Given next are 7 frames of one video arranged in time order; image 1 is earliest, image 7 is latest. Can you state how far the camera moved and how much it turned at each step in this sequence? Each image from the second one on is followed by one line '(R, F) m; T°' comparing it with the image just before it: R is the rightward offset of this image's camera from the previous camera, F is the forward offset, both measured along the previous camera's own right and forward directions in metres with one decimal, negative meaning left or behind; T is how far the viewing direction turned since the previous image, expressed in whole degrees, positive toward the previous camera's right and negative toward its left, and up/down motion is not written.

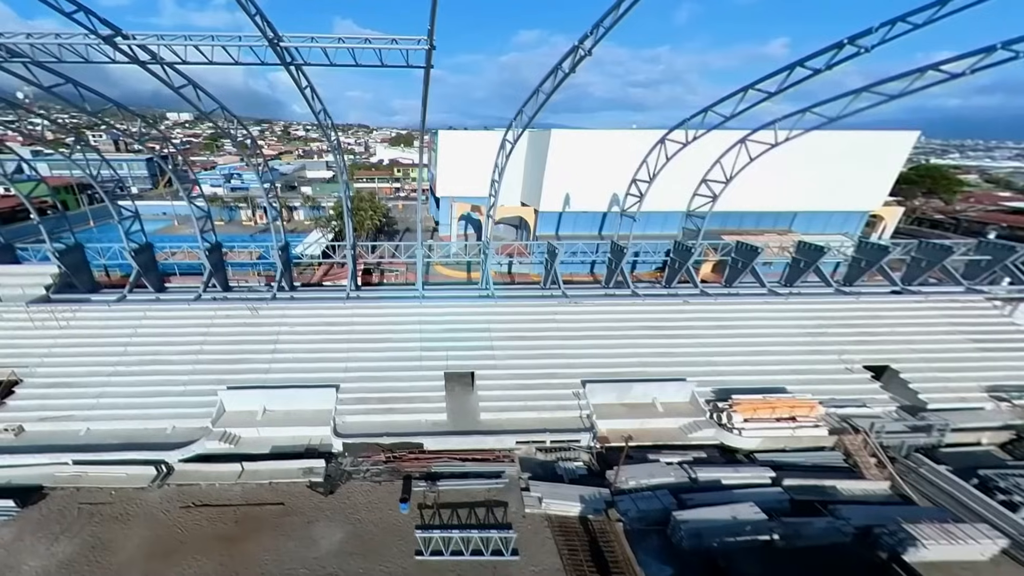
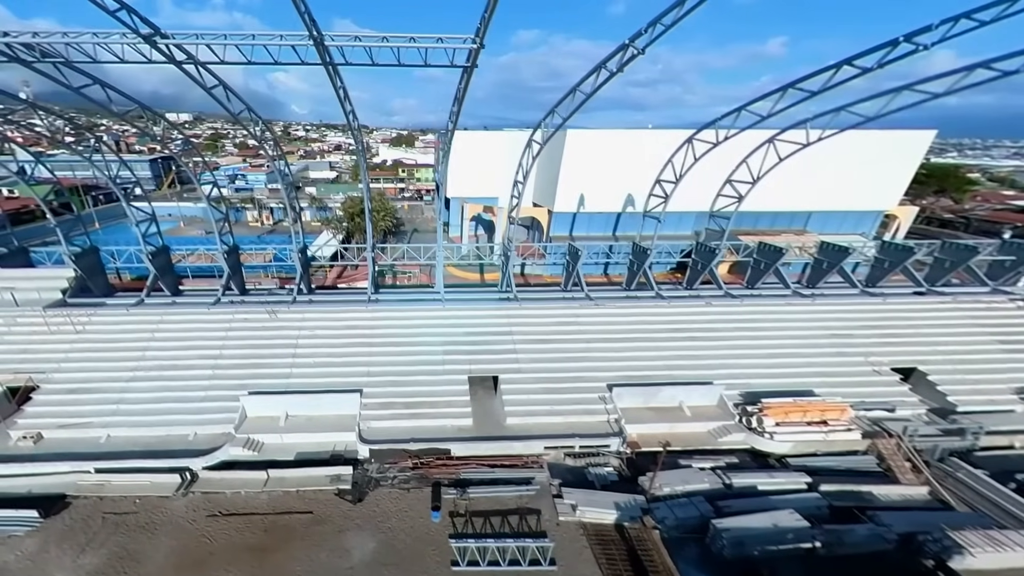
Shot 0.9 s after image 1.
(-0.8, +0.2) m; 0°
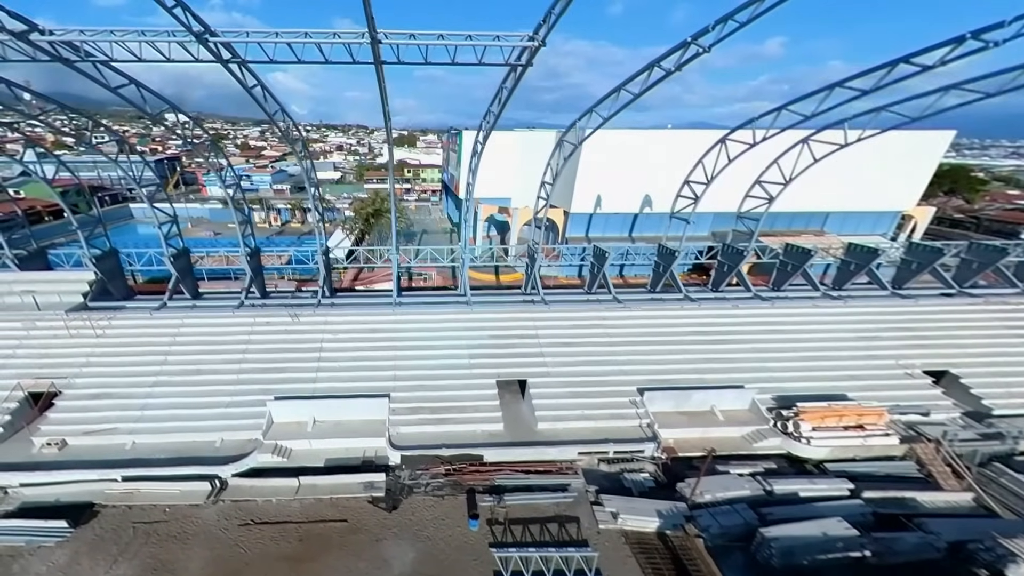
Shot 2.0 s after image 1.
(-1.0, +0.2) m; 0°
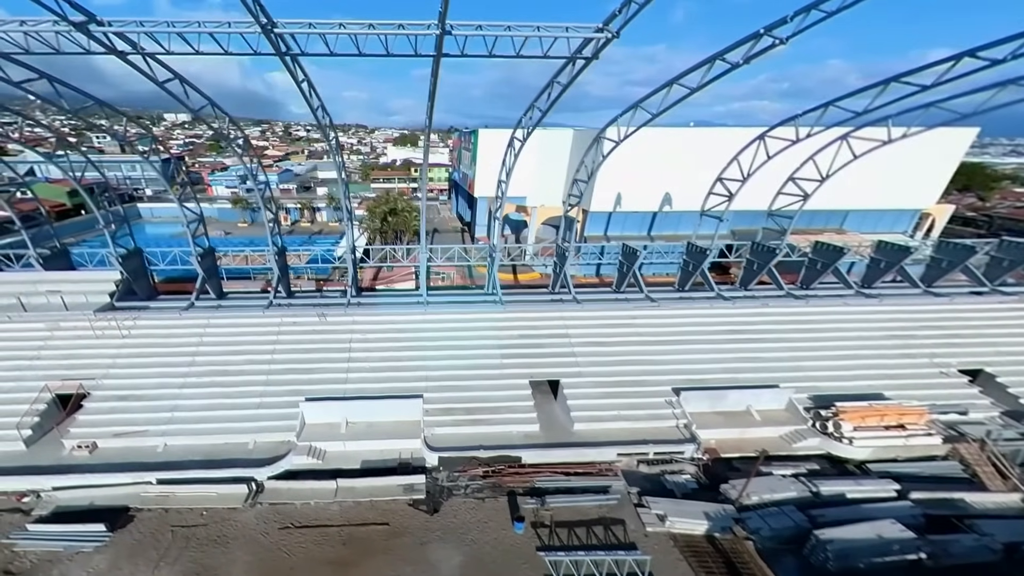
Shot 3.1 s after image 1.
(-1.1, +0.2) m; 0°
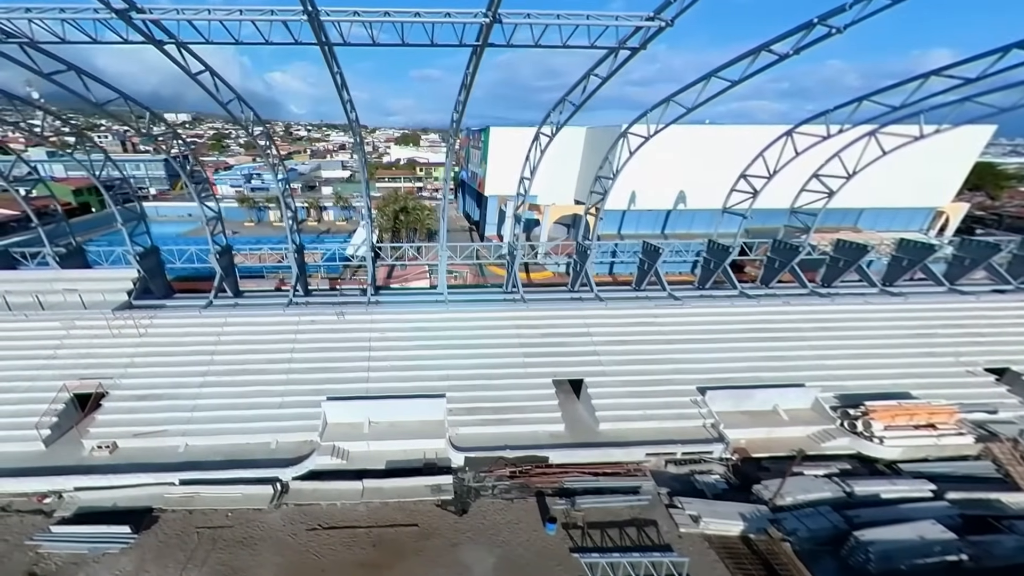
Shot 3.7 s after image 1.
(-0.7, +0.2) m; 0°
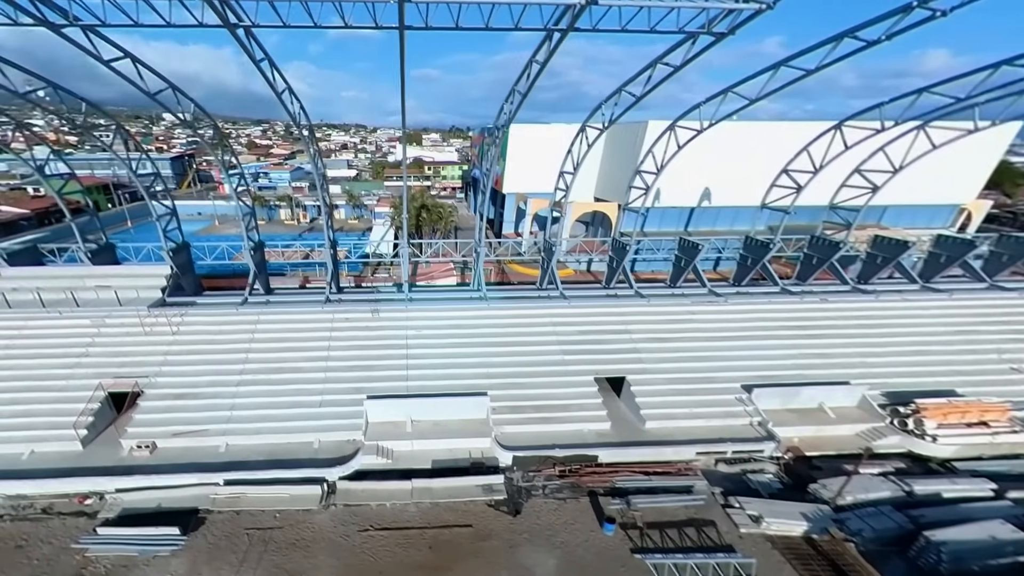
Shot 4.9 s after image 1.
(-1.3, +0.2) m; 0°
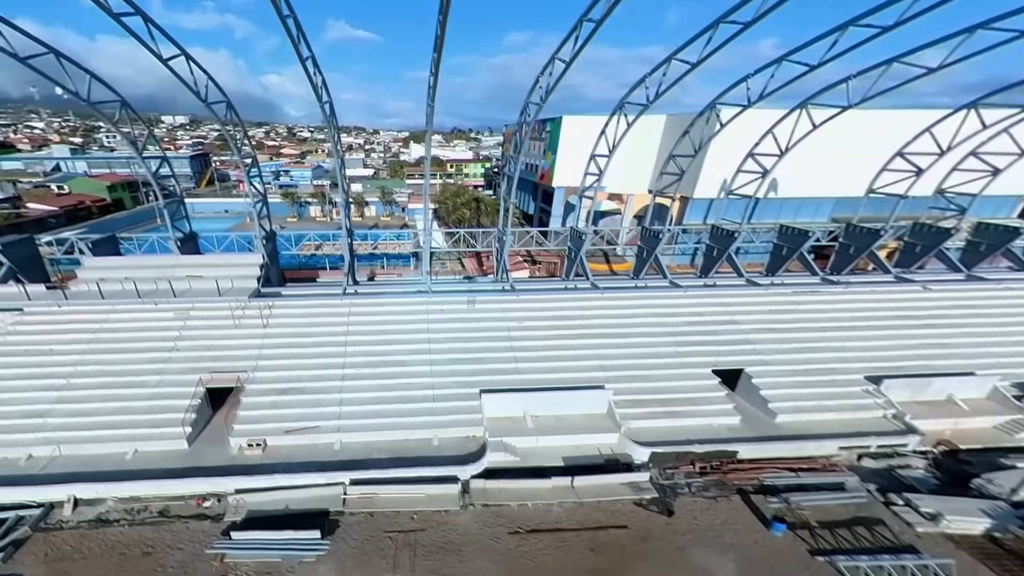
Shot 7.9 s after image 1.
(-3.5, +0.7) m; 0°
